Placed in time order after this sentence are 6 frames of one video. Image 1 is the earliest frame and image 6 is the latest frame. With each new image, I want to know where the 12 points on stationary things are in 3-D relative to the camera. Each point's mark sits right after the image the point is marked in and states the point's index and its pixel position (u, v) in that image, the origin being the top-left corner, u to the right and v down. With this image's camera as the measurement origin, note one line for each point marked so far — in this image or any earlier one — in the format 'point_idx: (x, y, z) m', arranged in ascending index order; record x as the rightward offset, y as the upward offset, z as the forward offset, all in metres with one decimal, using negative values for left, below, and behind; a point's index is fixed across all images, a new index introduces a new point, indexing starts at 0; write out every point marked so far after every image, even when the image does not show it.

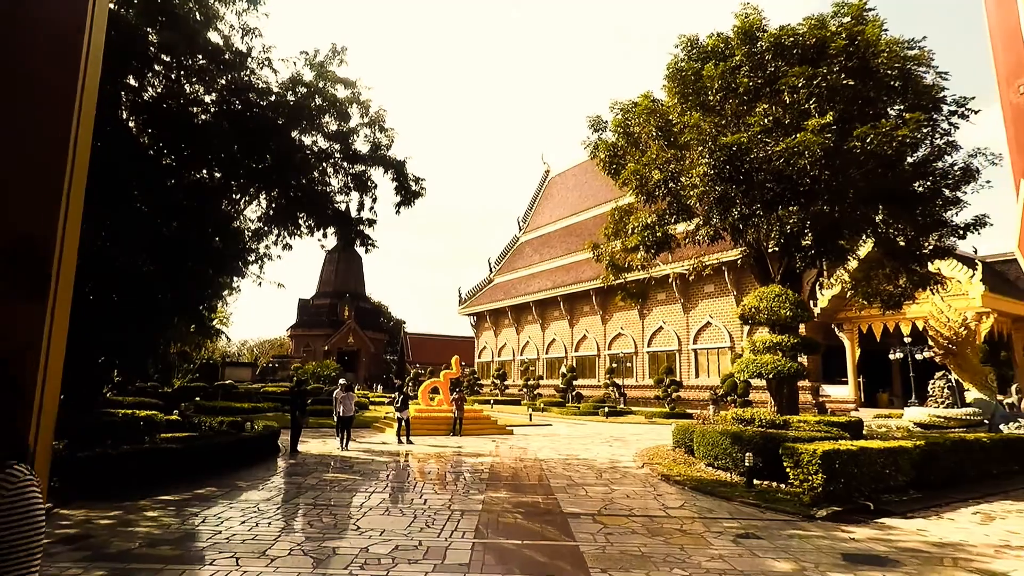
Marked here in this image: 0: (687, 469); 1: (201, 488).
0: (+2.7, -2.8, +8.7) m
1: (-3.6, -2.3, +6.6) m
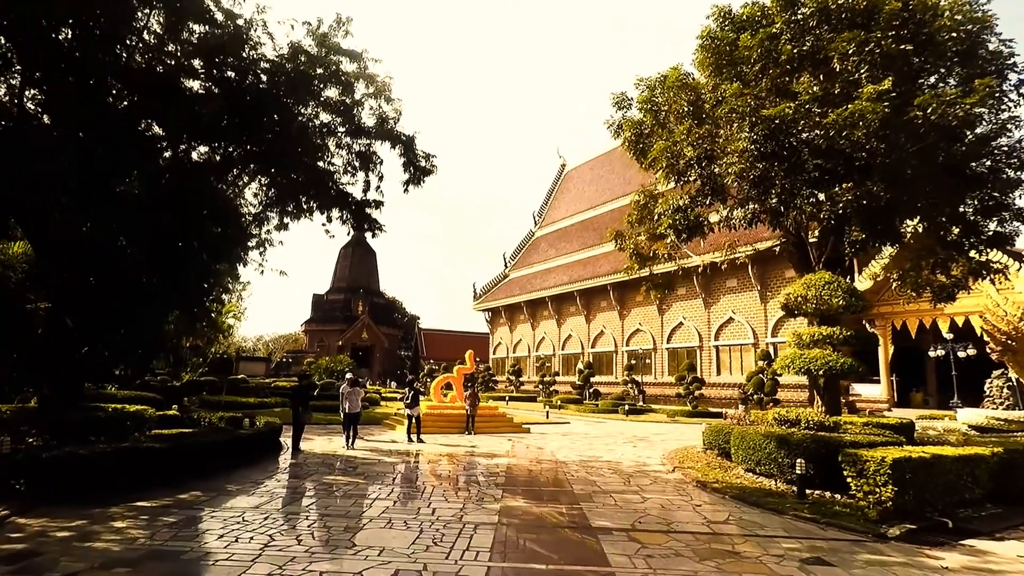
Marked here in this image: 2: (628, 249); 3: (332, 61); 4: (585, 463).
0: (+2.9, -2.6, +7.8) m
1: (-3.4, -2.1, +6.0) m
2: (+2.6, +0.9, +12.9) m
3: (-2.9, +3.6, +9.1) m
4: (+1.2, -2.9, +9.4) m
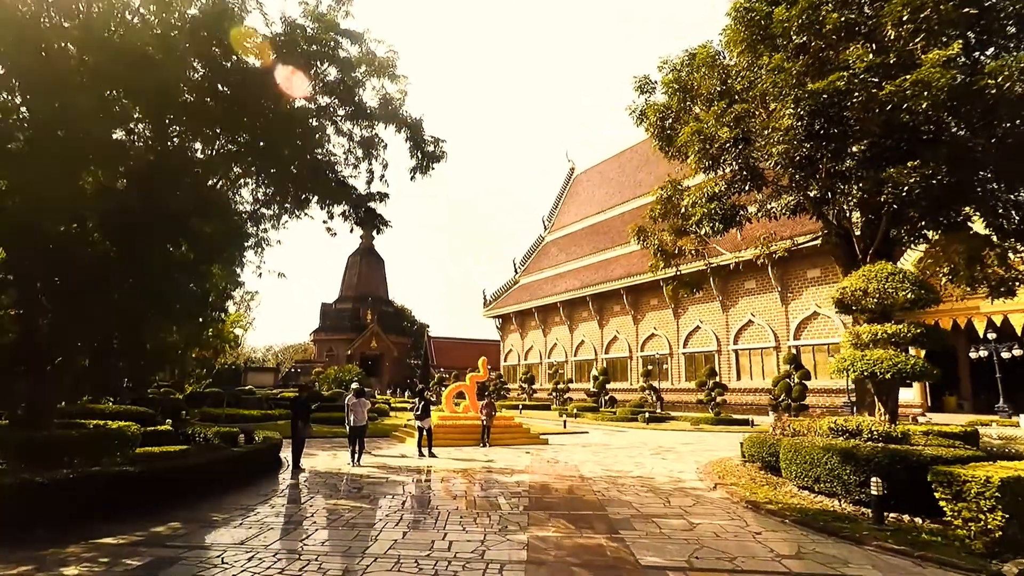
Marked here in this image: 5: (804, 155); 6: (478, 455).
0: (+3.2, -2.5, +6.9) m
1: (-3.2, -2.1, +5.2) m
2: (+2.9, +0.9, +12.1) m
3: (-2.7, +3.6, +8.4) m
4: (+1.5, -2.9, +8.5) m
5: (+4.0, +1.8, +7.7) m
6: (-0.7, -3.3, +11.3) m
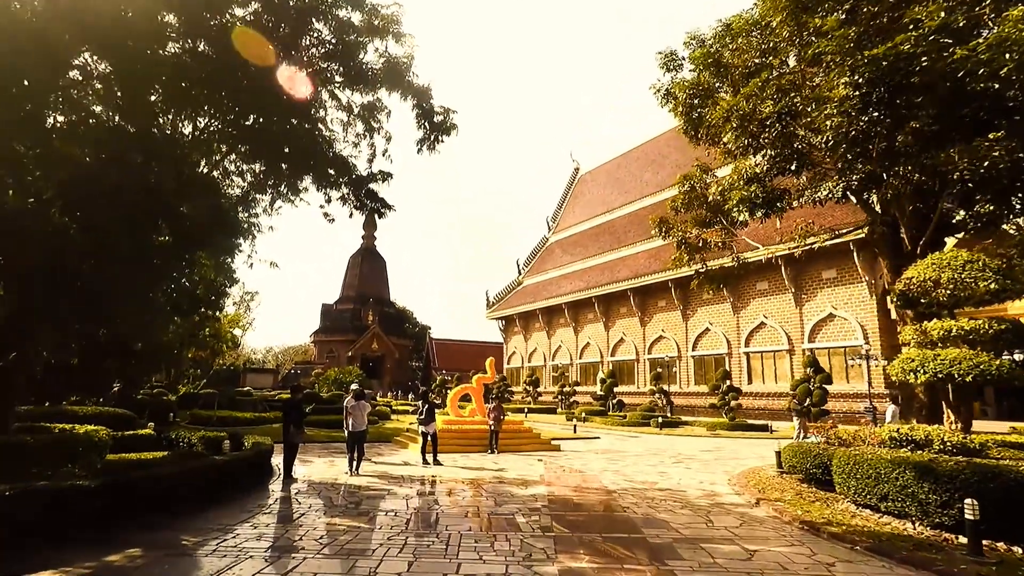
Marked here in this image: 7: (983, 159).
0: (+3.4, -2.4, +6.1) m
1: (-3.0, -2.0, +4.3) m
2: (+3.2, +1.0, +11.2) m
3: (-2.4, +3.7, +7.6) m
4: (+1.8, -2.8, +7.7) m
5: (+4.2, +1.9, +6.9) m
6: (-0.5, -3.2, +10.4) m
7: (+5.1, +1.4, +6.2) m
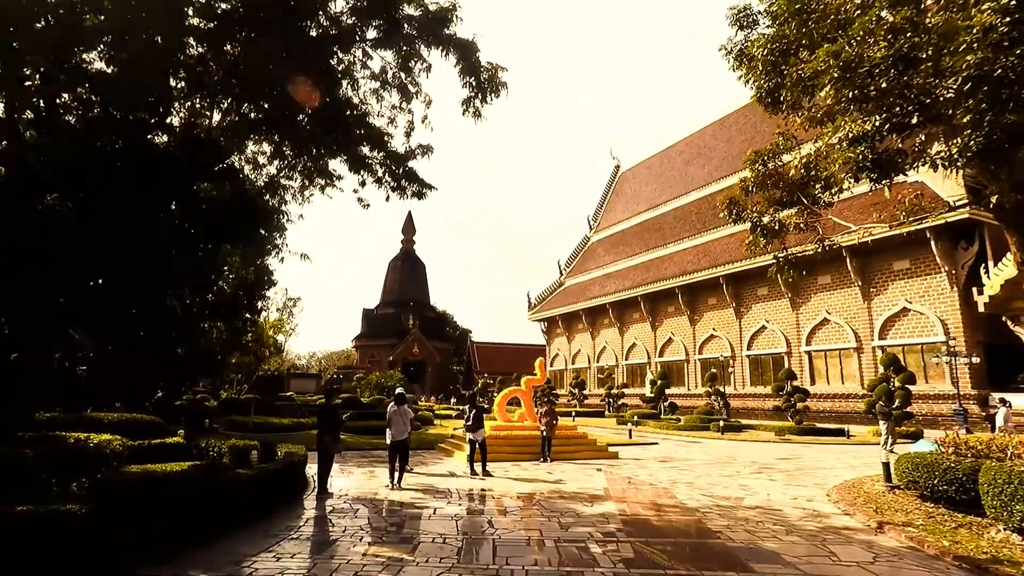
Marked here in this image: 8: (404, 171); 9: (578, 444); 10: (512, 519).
0: (+4.0, -2.2, +4.8) m
1: (-2.5, -1.9, +3.5) m
2: (+4.1, +1.2, +10.0) m
3: (-1.8, +3.8, +6.8) m
4: (+2.5, -2.6, +6.5) m
5: (+4.8, +2.2, +5.6) m
6: (+0.5, -3.1, +9.4) m
7: (+5.6, +1.7, +4.9) m
8: (-1.5, +1.6, +8.0) m
9: (+1.4, -3.3, +12.1) m
10: (0.0, -2.5, +6.1) m
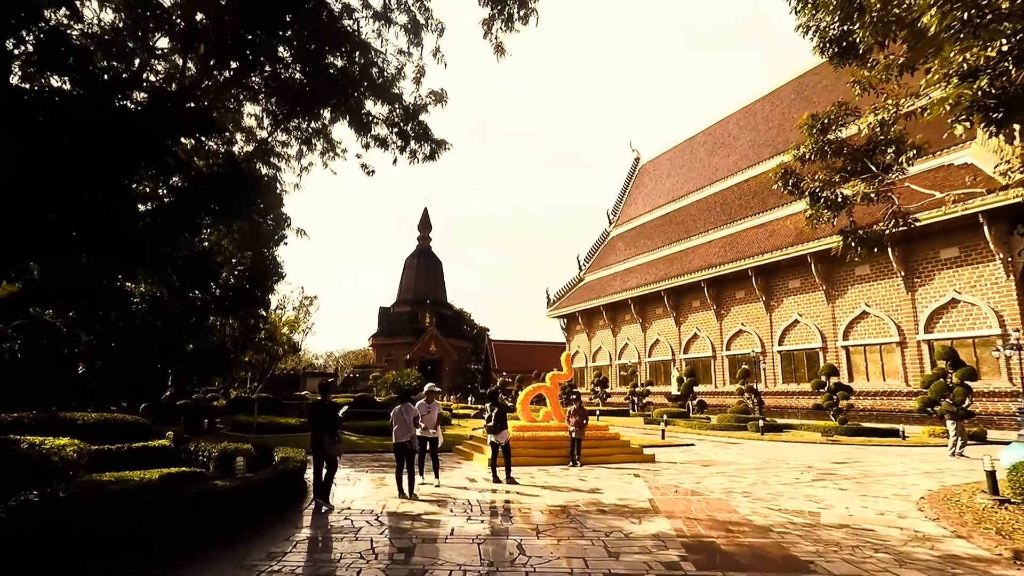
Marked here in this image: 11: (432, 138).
0: (+4.3, -1.9, +3.6) m
1: (-2.2, -1.6, +2.5) m
2: (+4.5, +1.5, +8.8) m
3: (-1.5, +4.1, +5.7) m
4: (+2.8, -2.3, +5.4) m
5: (+5.0, +2.4, +4.4) m
6: (+0.9, -2.8, +8.3) m
7: (+5.9, +2.0, +3.6) m
8: (-1.2, +1.8, +6.9) m
9: (+1.9, -3.0, +11.0) m
10: (+0.3, -2.2, +5.0) m
11: (-0.9, +1.6, +6.7) m
